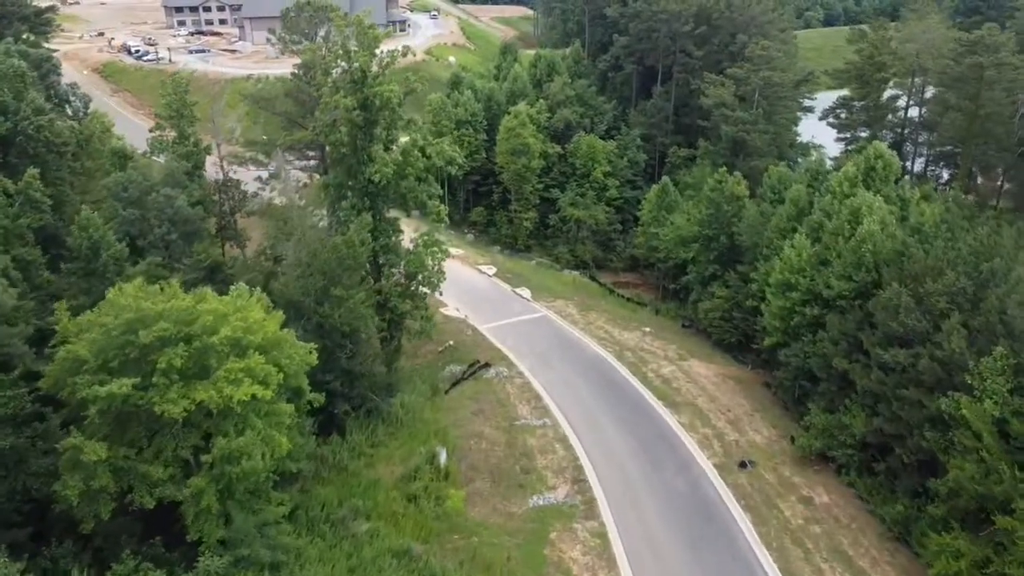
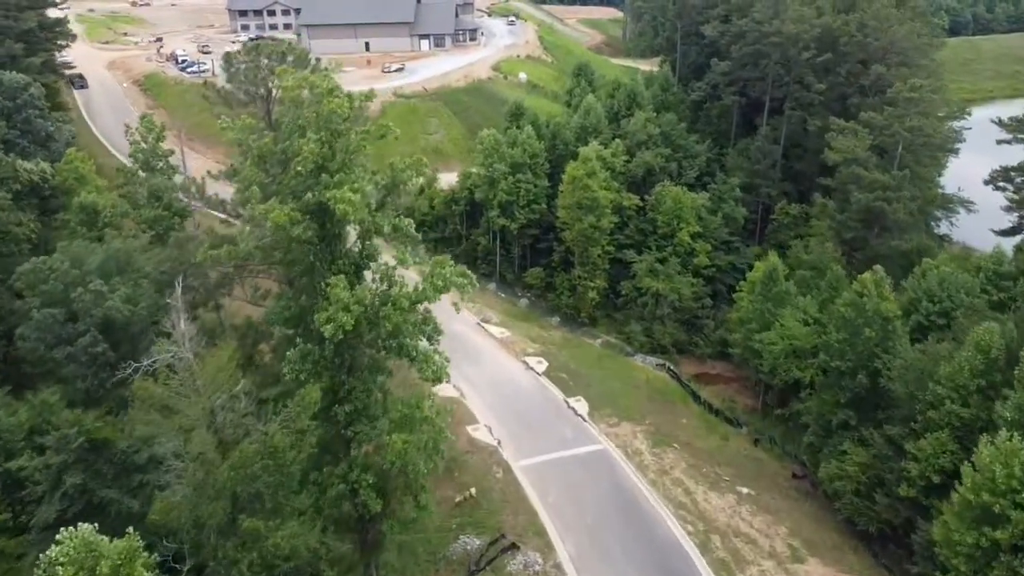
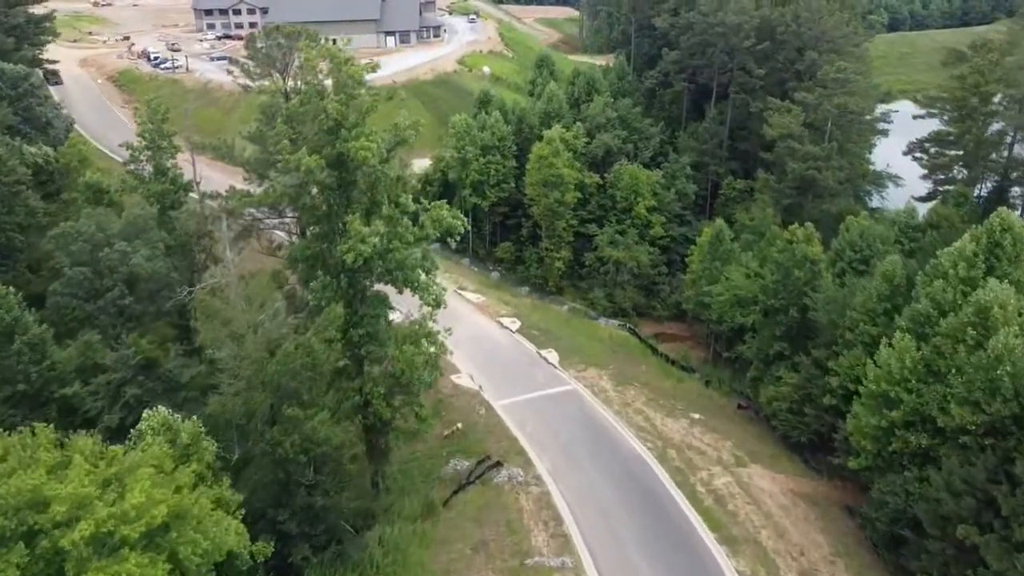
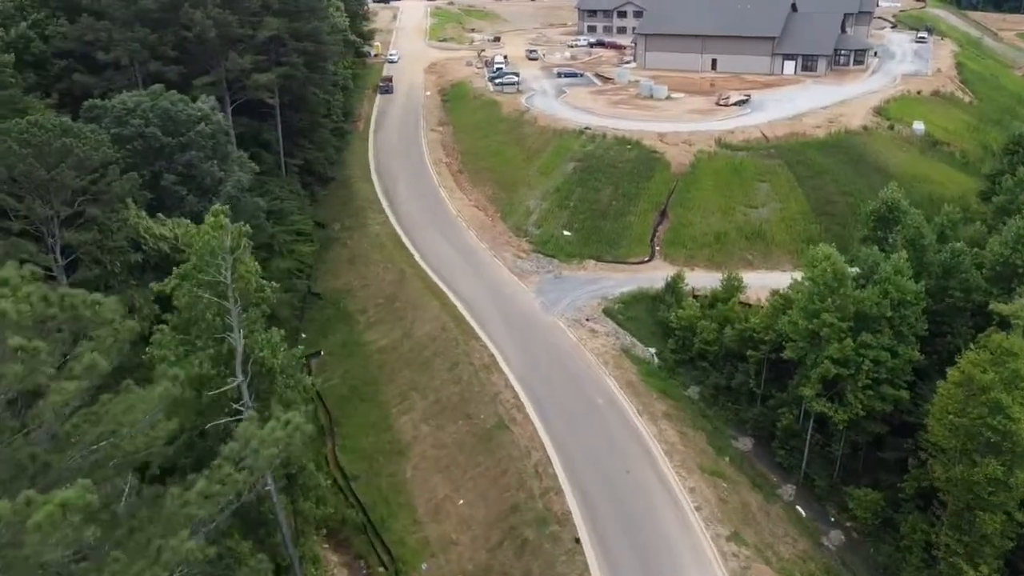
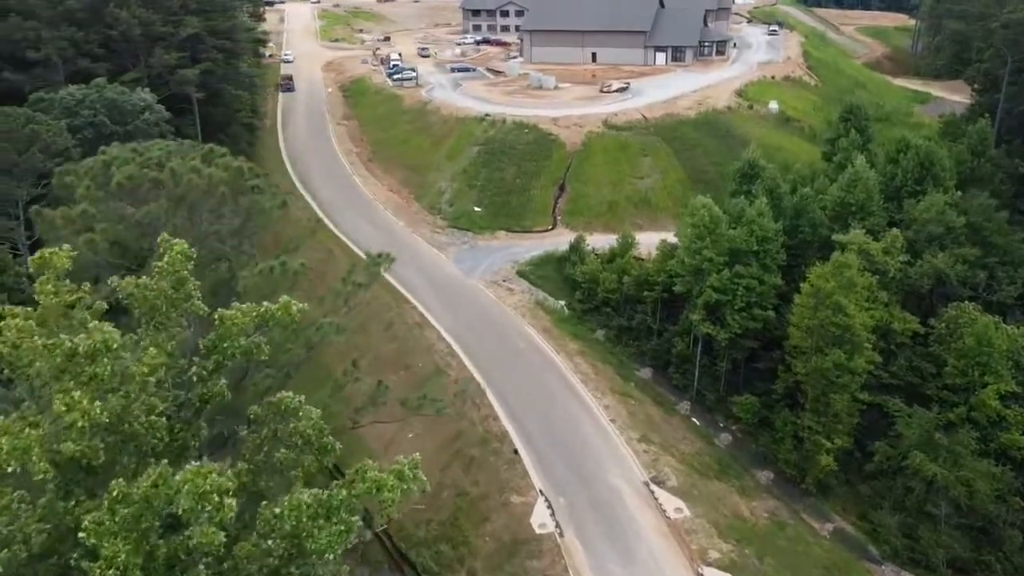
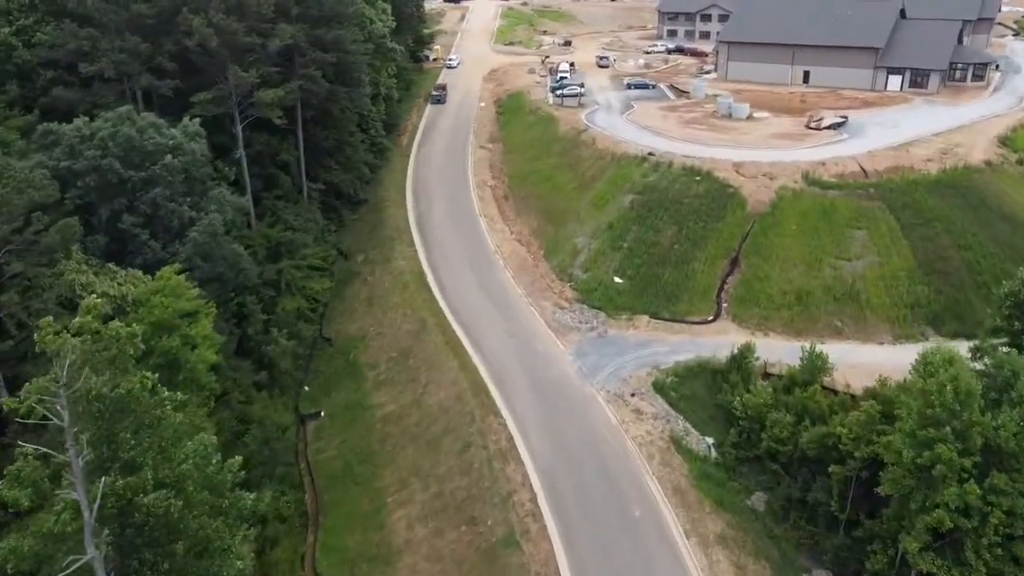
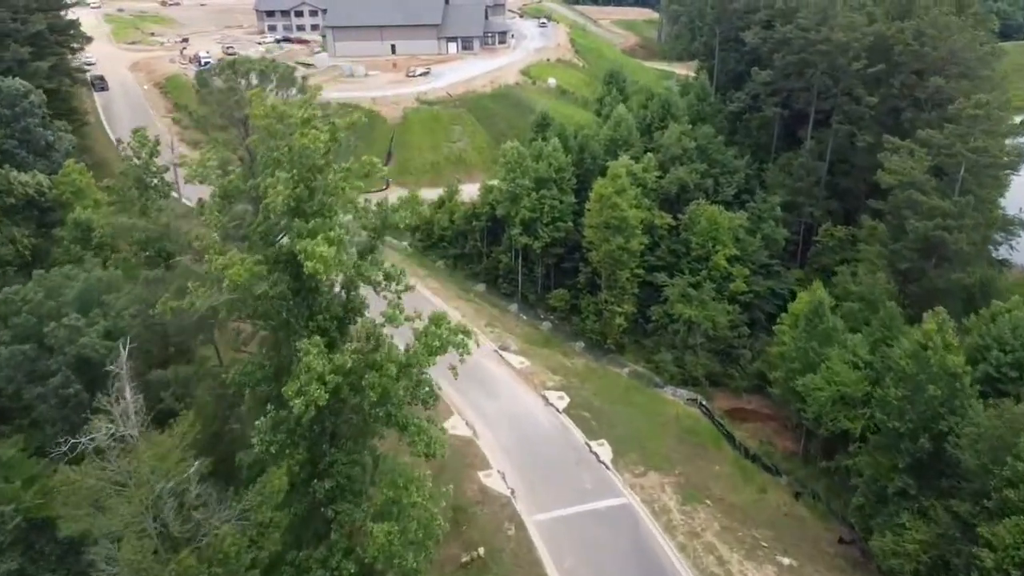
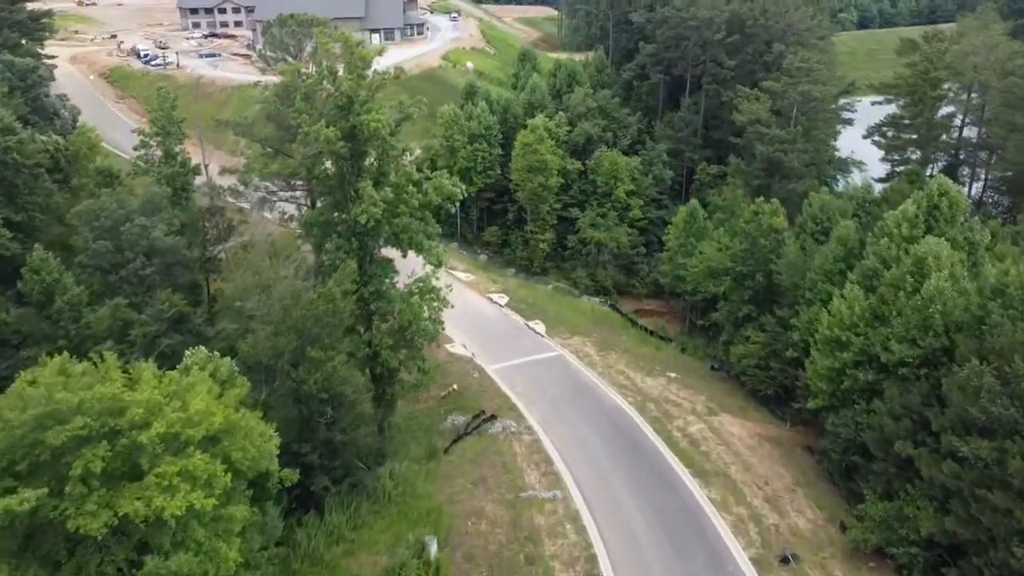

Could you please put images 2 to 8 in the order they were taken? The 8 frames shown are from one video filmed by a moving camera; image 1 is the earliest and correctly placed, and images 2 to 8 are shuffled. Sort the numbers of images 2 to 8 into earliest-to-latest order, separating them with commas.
8, 3, 2, 7, 5, 4, 6
